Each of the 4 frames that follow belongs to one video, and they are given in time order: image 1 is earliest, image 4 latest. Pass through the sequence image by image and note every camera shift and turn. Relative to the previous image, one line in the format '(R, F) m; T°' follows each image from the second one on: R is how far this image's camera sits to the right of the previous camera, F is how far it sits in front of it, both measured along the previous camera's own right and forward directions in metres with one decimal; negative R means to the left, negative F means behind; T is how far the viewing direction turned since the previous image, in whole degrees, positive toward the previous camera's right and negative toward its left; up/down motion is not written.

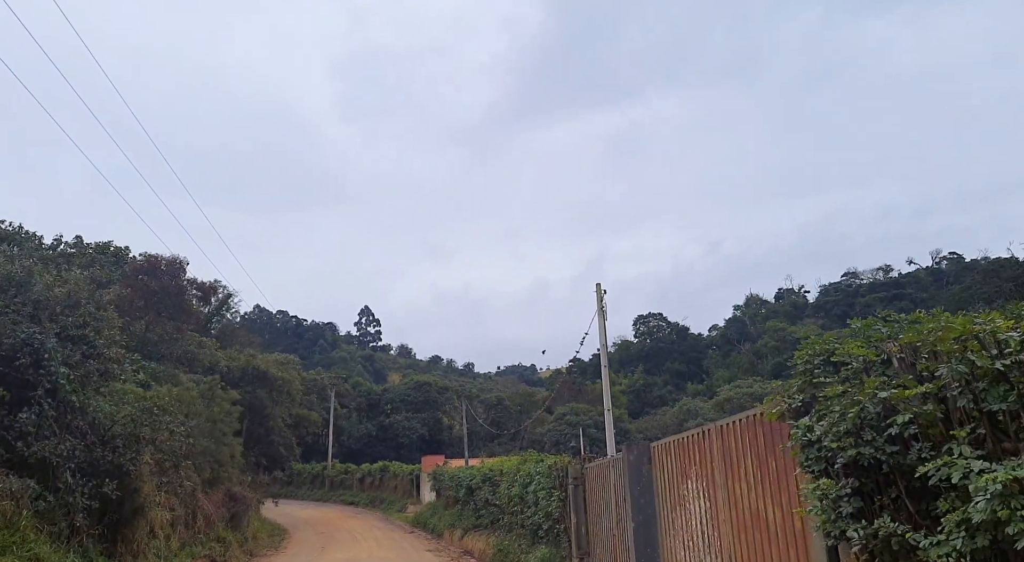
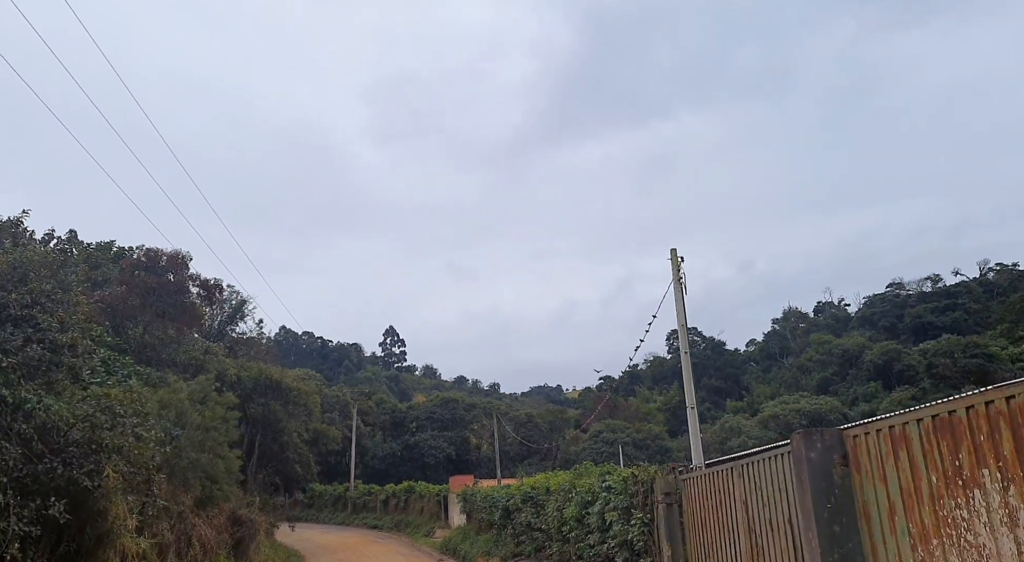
(-0.4, +2.6) m; -2°
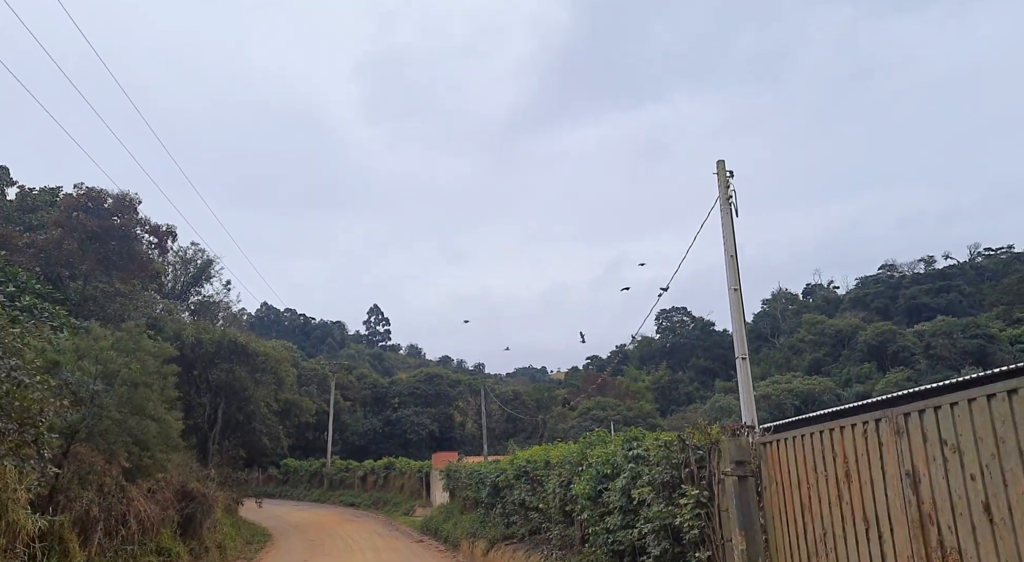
(-0.2, +2.3) m; +1°
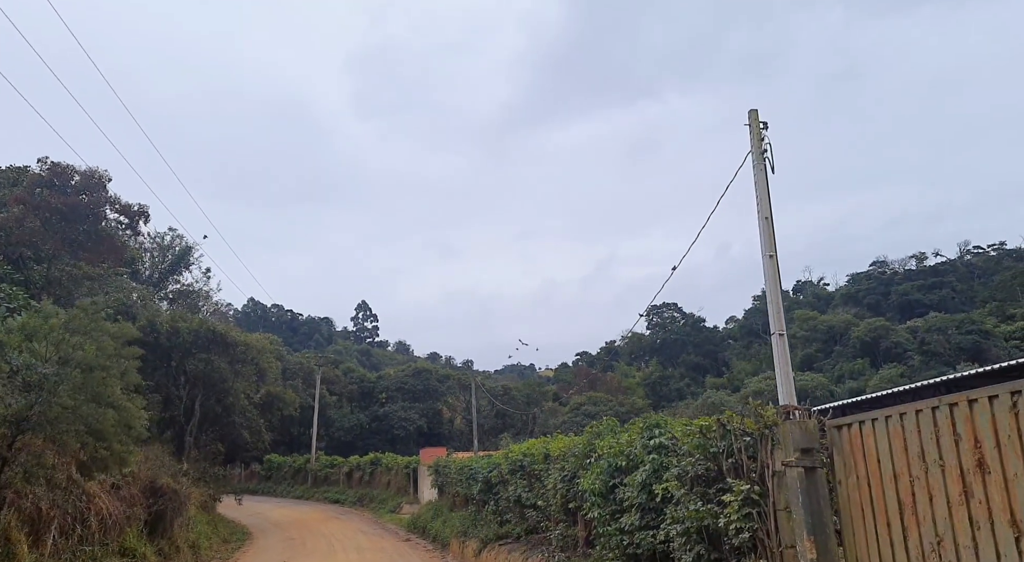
(-0.1, +1.0) m; +1°
